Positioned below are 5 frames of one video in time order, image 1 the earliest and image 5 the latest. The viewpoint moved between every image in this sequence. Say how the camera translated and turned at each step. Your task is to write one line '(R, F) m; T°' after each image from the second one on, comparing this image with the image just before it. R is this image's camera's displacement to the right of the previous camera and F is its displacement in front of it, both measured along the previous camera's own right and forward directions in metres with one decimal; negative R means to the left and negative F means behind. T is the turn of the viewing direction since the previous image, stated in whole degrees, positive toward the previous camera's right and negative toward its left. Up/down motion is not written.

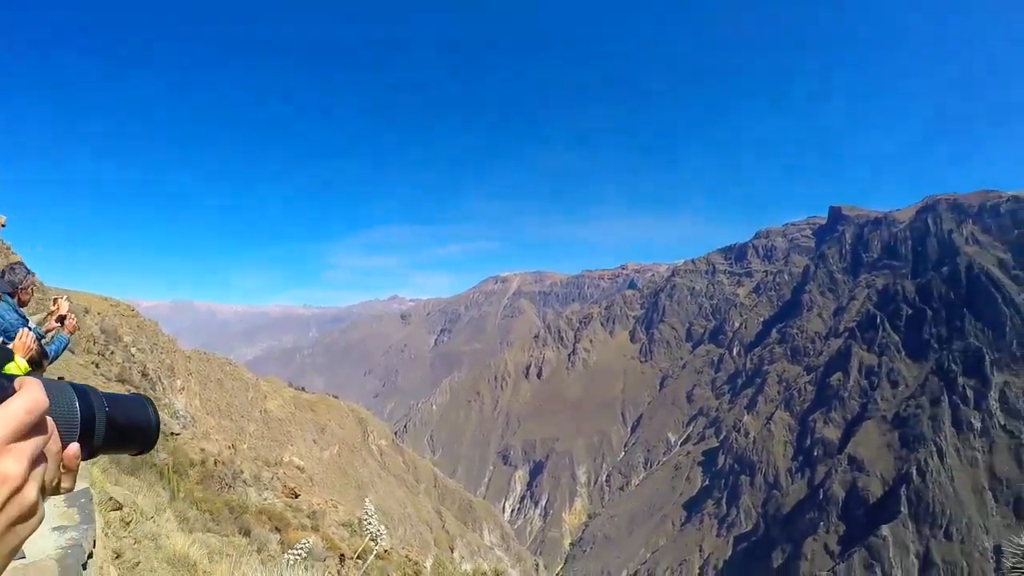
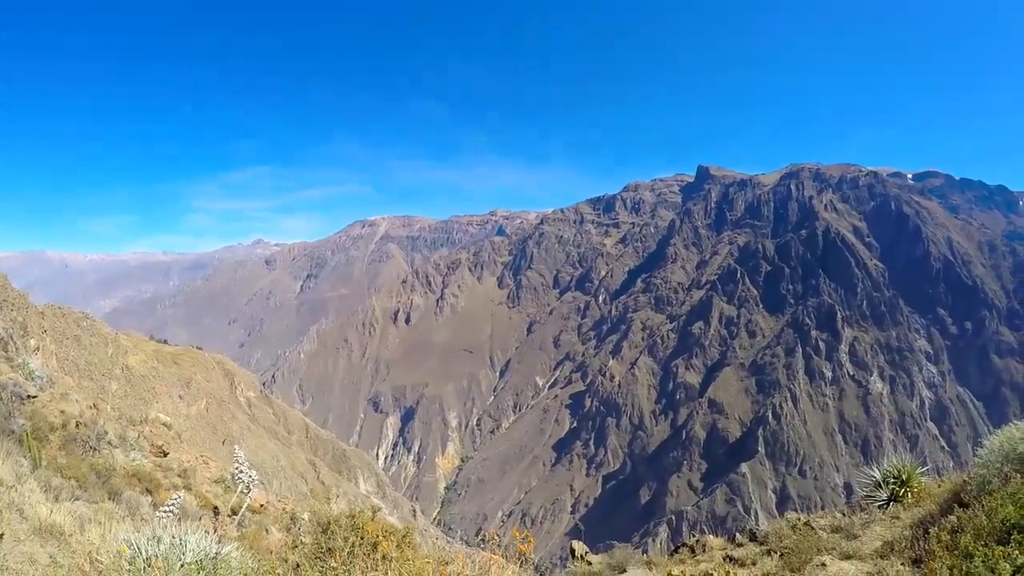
(-1.8, +0.3) m; +15°
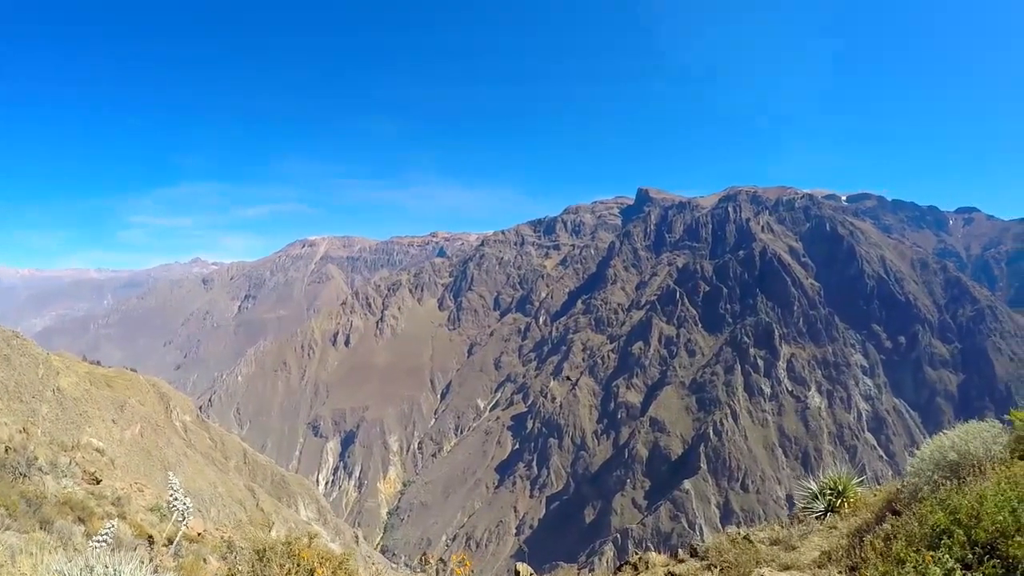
(-0.8, +0.1) m; +7°
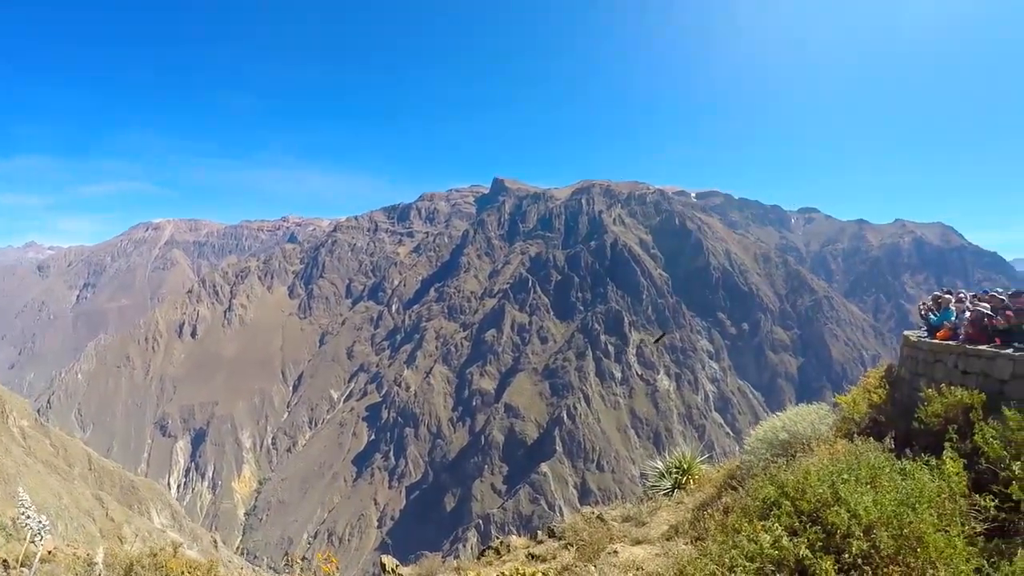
(-2.4, +0.4) m; +18°
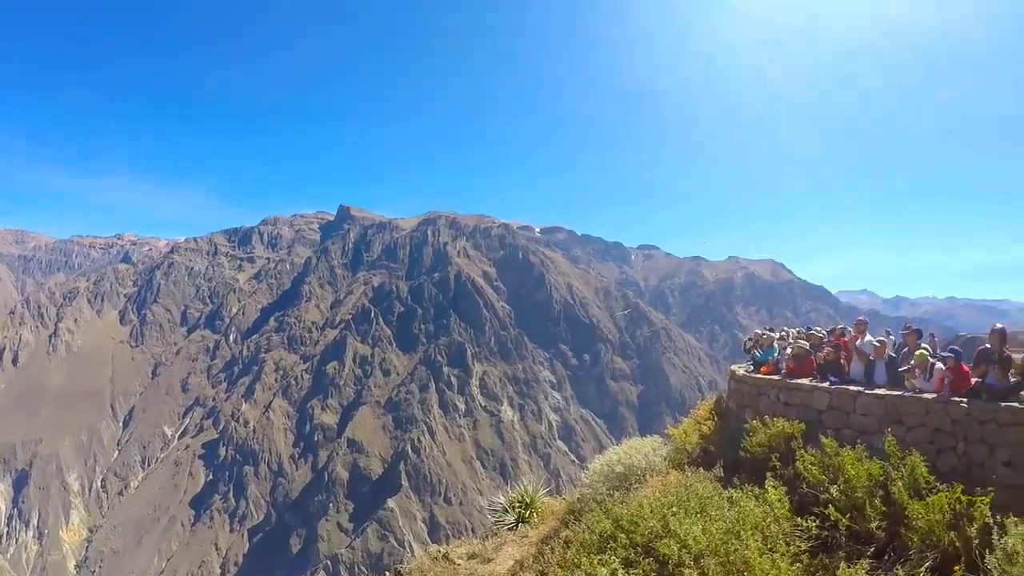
(-2.3, +0.5) m; +19°
